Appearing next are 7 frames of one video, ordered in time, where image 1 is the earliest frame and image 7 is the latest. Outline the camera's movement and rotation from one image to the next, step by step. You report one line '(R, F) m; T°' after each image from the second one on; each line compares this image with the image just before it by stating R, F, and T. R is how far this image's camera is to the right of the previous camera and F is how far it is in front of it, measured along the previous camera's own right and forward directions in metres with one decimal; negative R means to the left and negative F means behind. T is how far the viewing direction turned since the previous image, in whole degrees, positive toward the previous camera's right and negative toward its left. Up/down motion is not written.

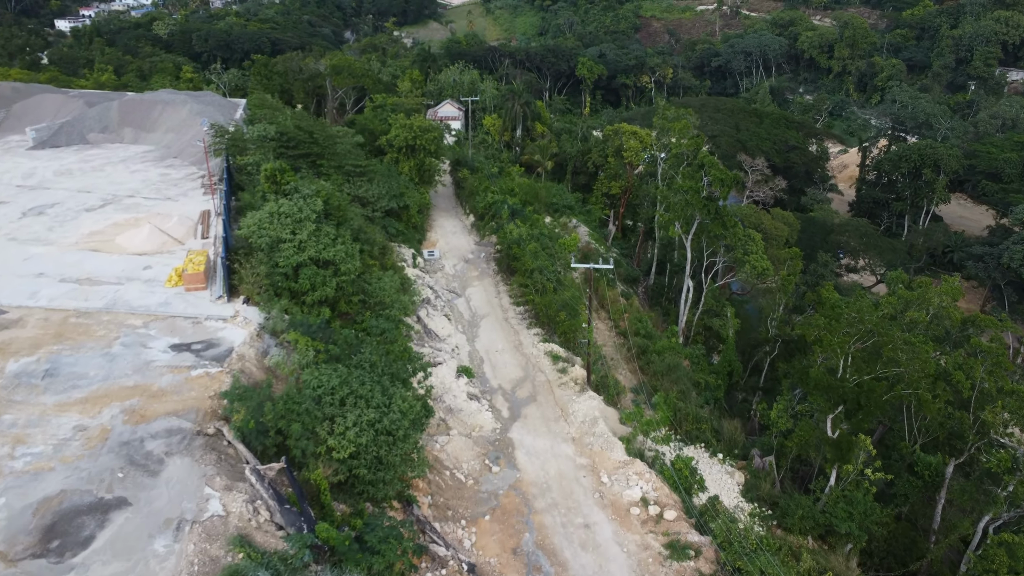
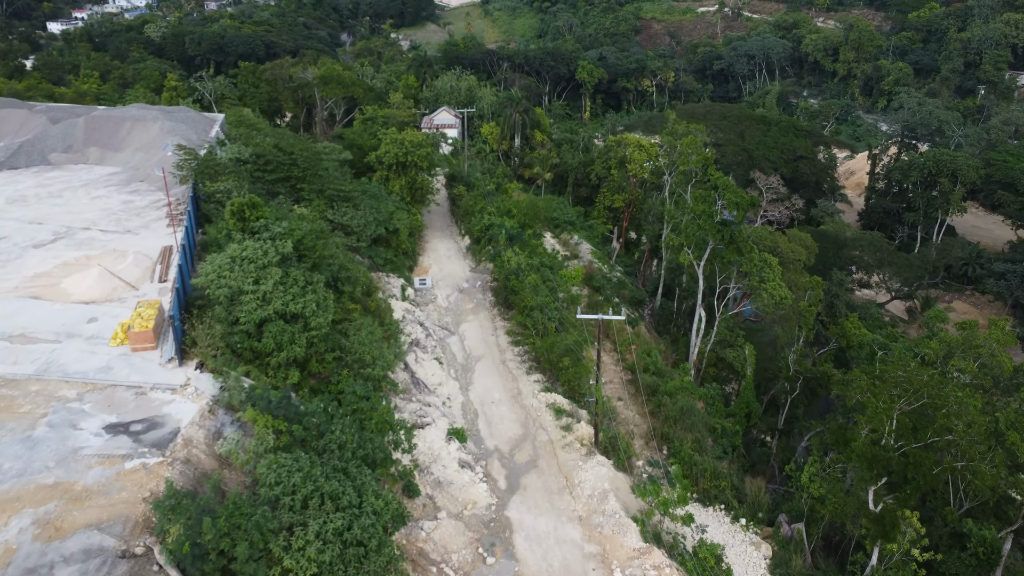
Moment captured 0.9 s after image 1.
(0.0, +1.7) m; 0°
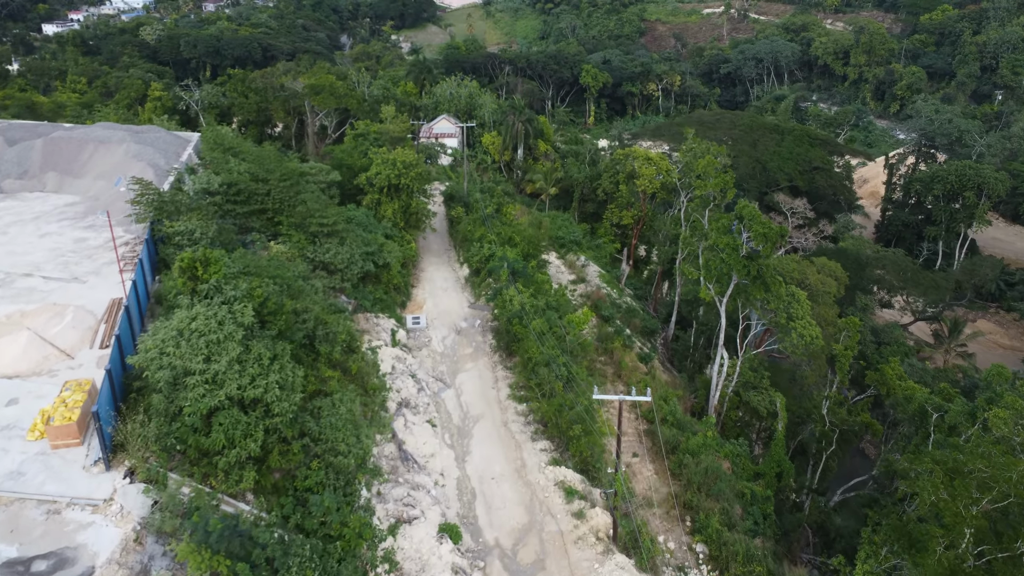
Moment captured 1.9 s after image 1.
(0.0, +2.0) m; 0°
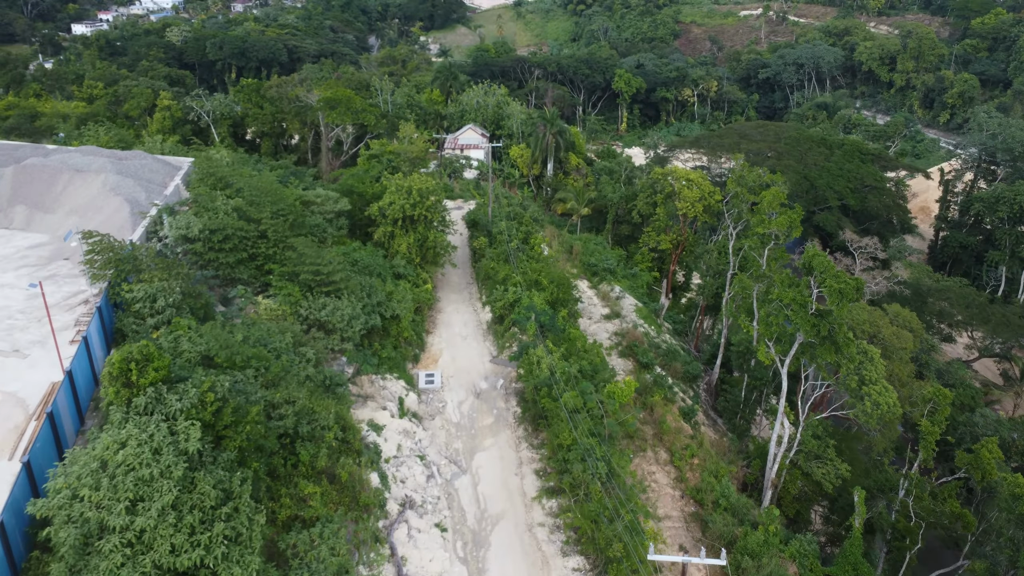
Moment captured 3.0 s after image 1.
(0.0, +2.5) m; -2°
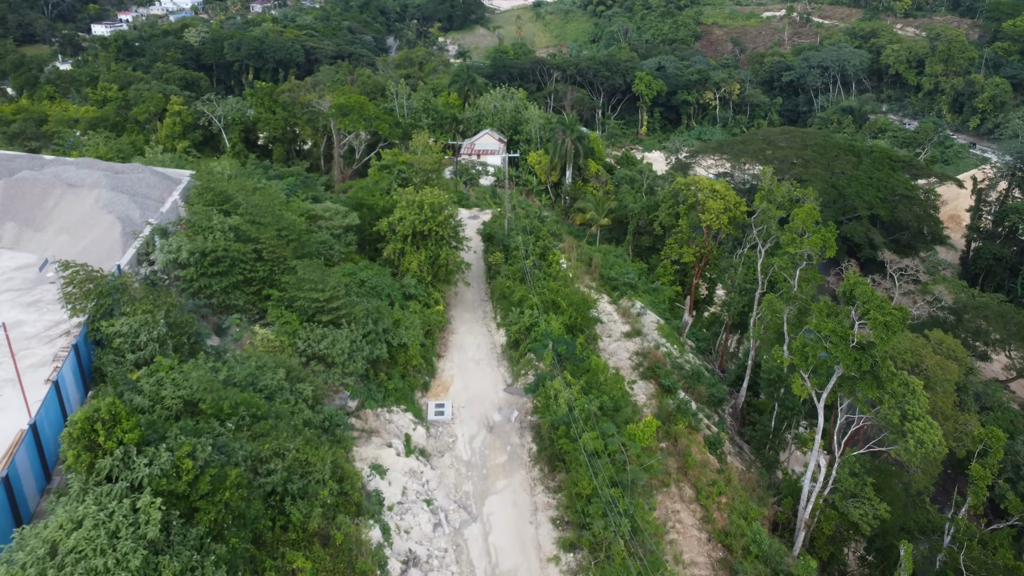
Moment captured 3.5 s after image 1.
(0.0, +1.1) m; -1°
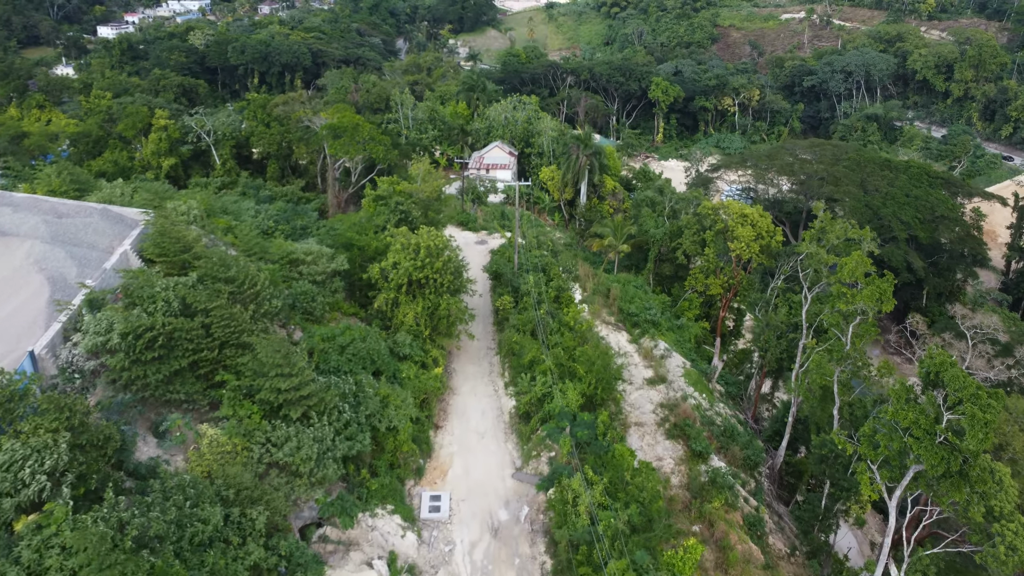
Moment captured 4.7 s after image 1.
(0.0, +2.6) m; -1°
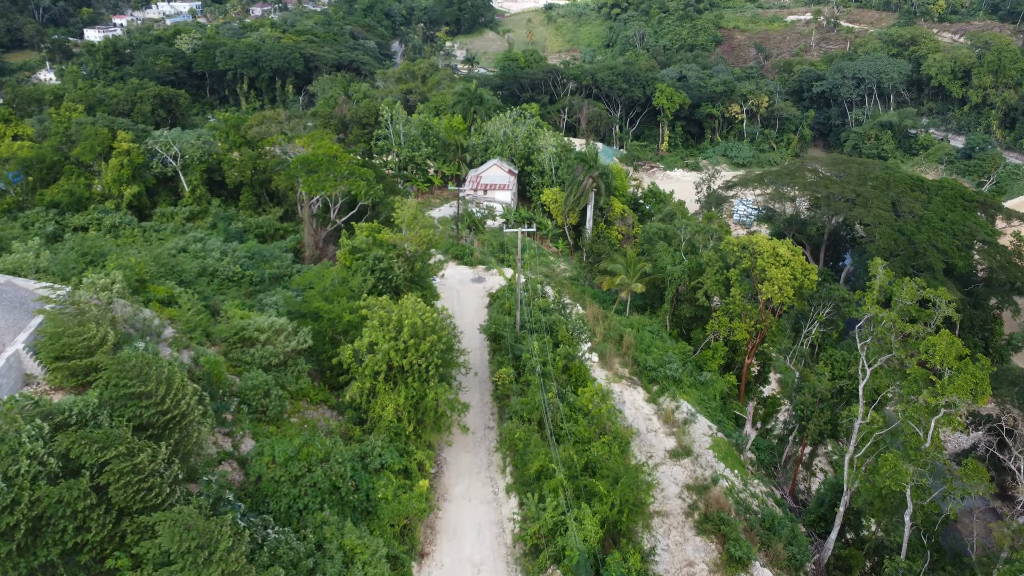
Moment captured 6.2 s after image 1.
(-0.1, +3.1) m; 0°
